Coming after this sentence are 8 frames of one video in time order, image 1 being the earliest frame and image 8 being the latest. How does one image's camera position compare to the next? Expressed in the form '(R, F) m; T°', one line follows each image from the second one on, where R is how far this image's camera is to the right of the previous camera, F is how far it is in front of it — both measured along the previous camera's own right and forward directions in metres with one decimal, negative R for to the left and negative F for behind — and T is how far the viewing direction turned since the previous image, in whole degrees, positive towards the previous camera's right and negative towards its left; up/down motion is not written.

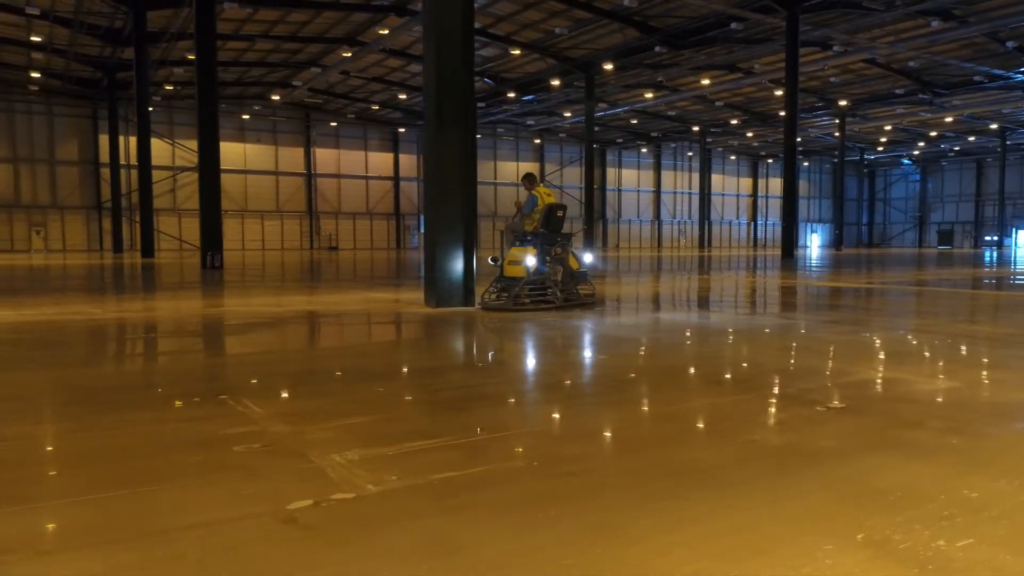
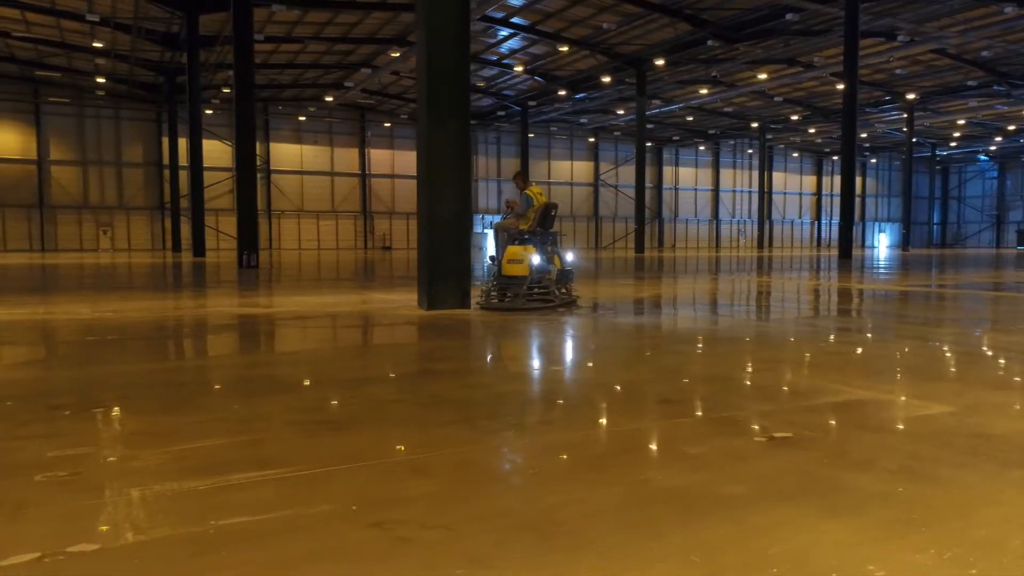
(+0.4, +0.3) m; -5°
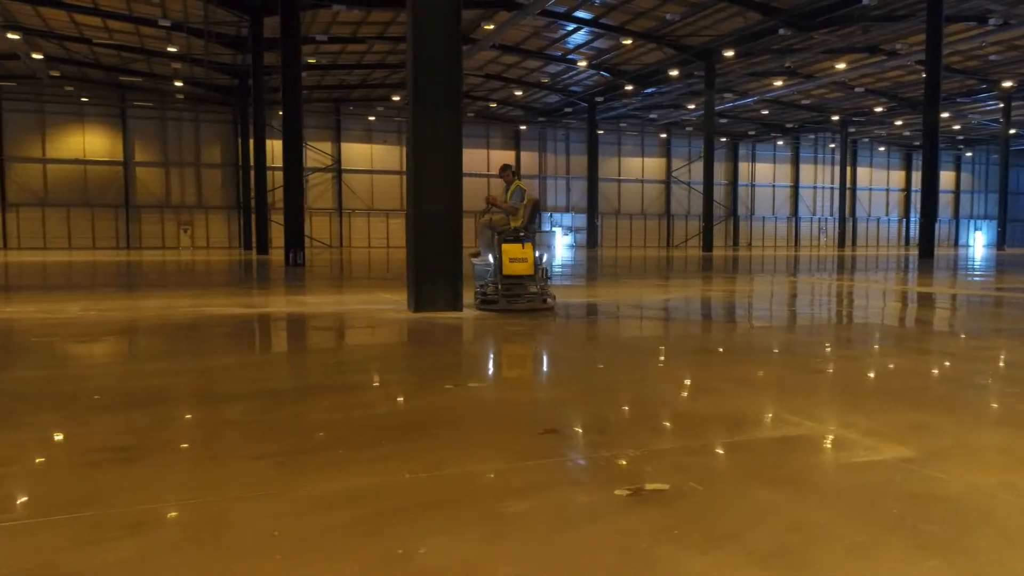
(+0.5, +0.4) m; -6°
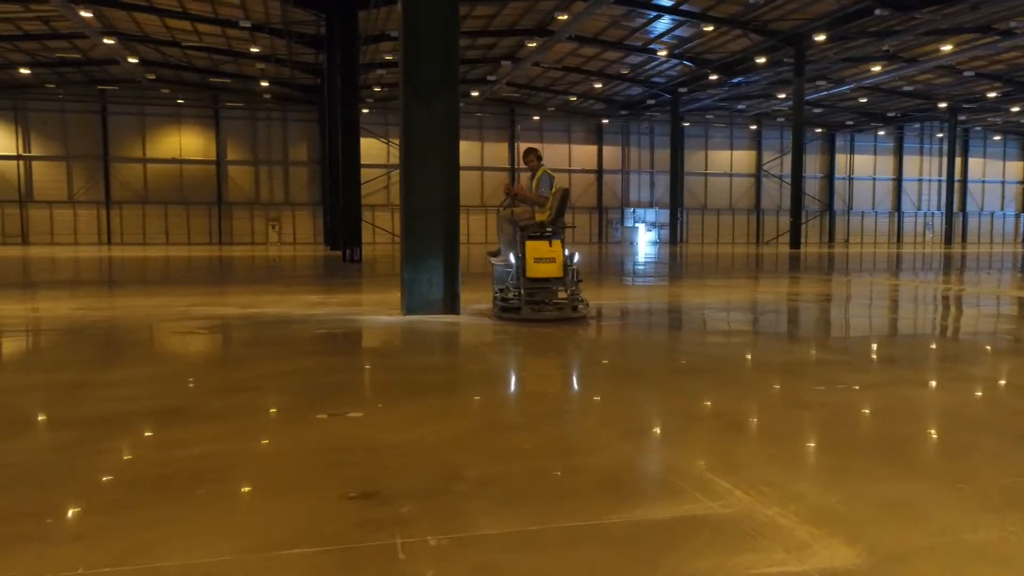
(+0.5, +0.5) m; -7°
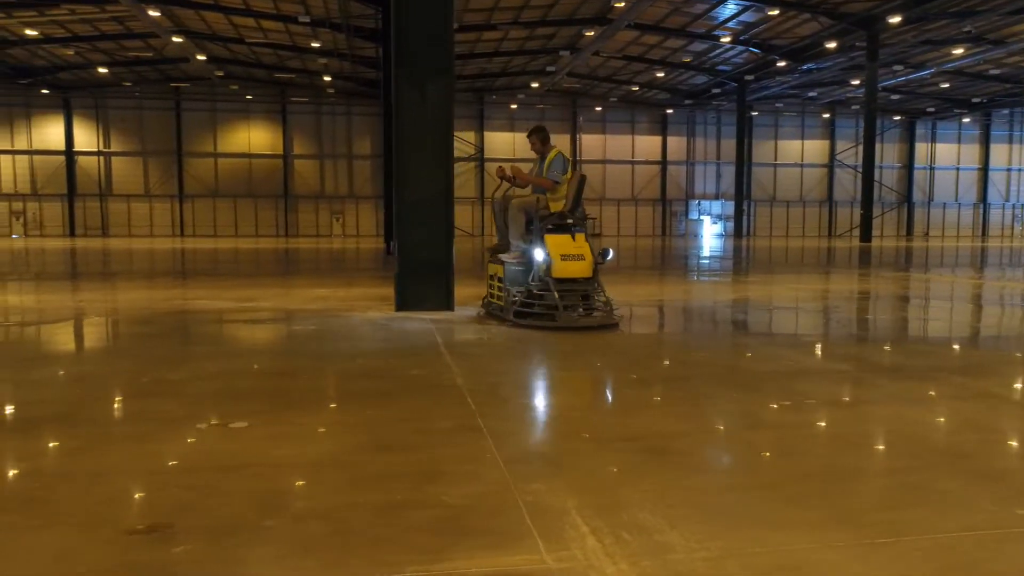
(+0.4, +0.2) m; -5°
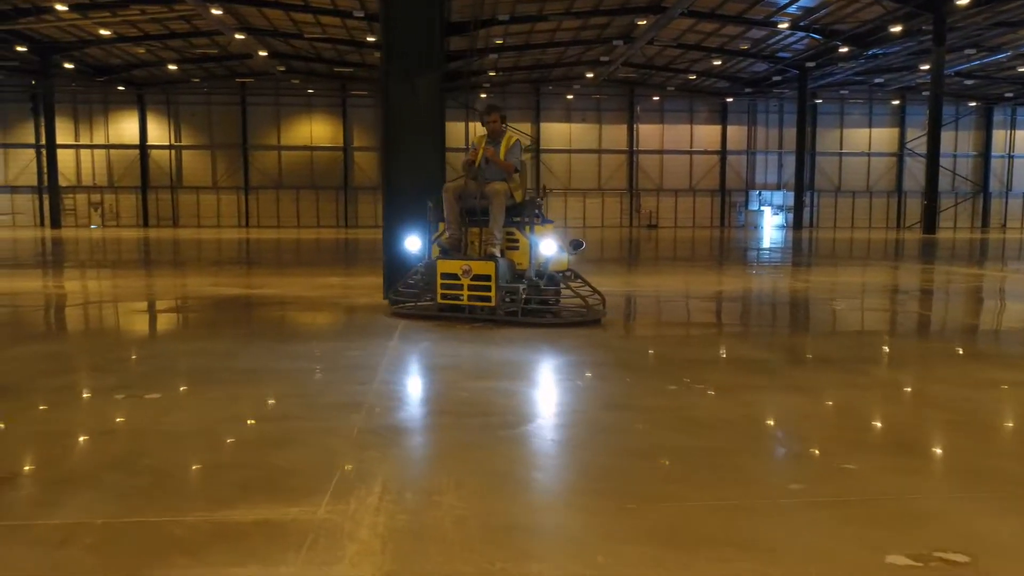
(+0.5, -0.1) m; -5°
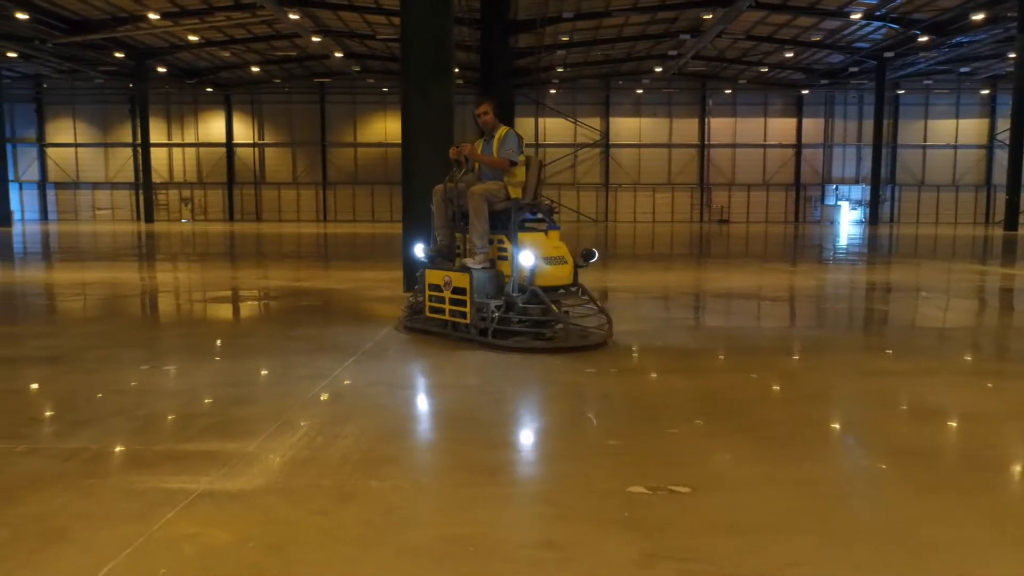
(+0.5, -0.4) m; -6°
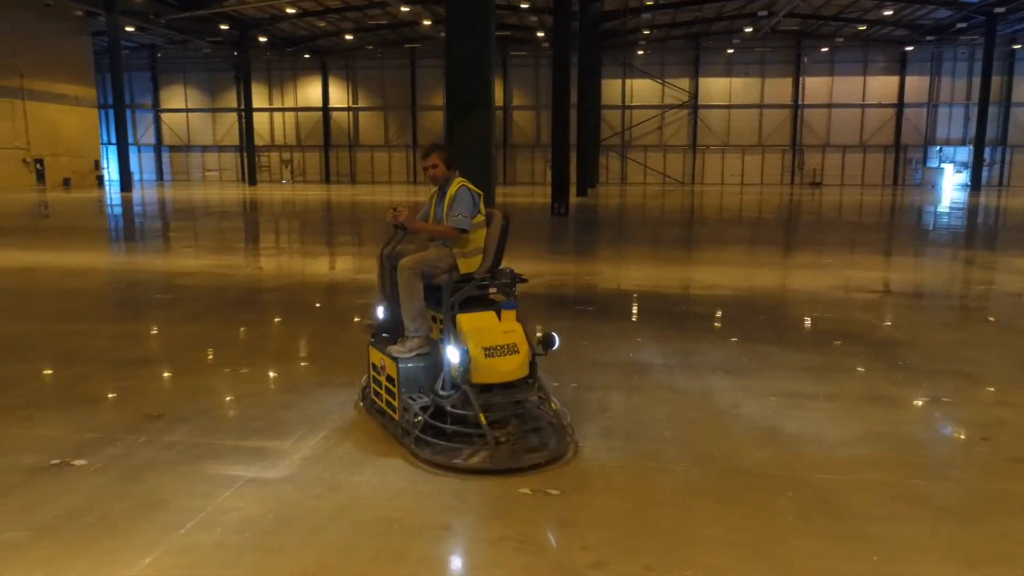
(+0.5, -0.7) m; -7°
